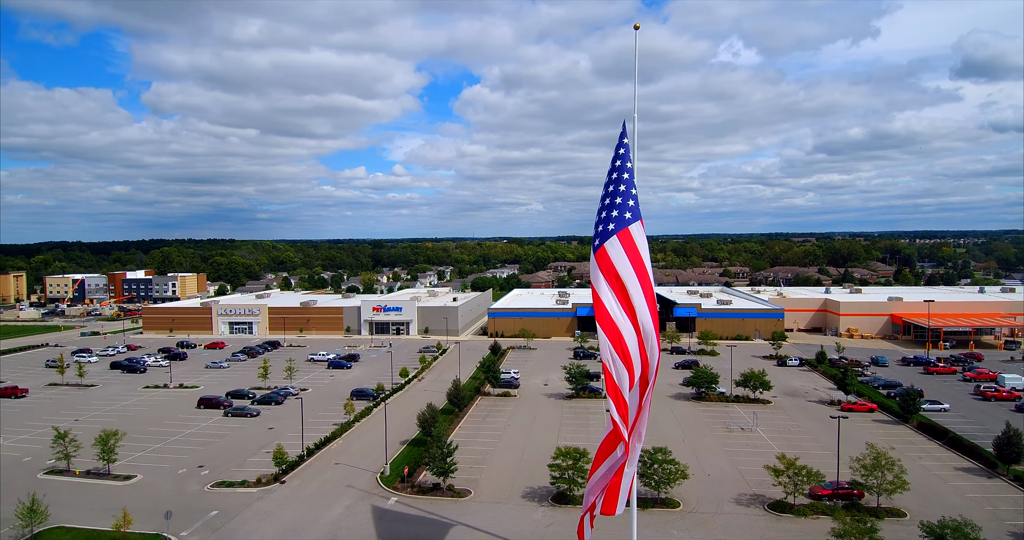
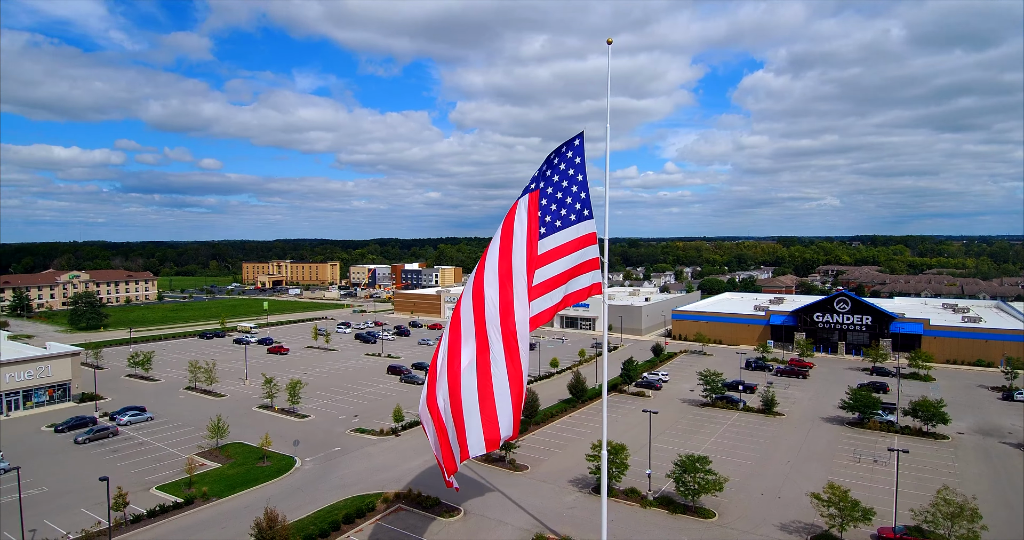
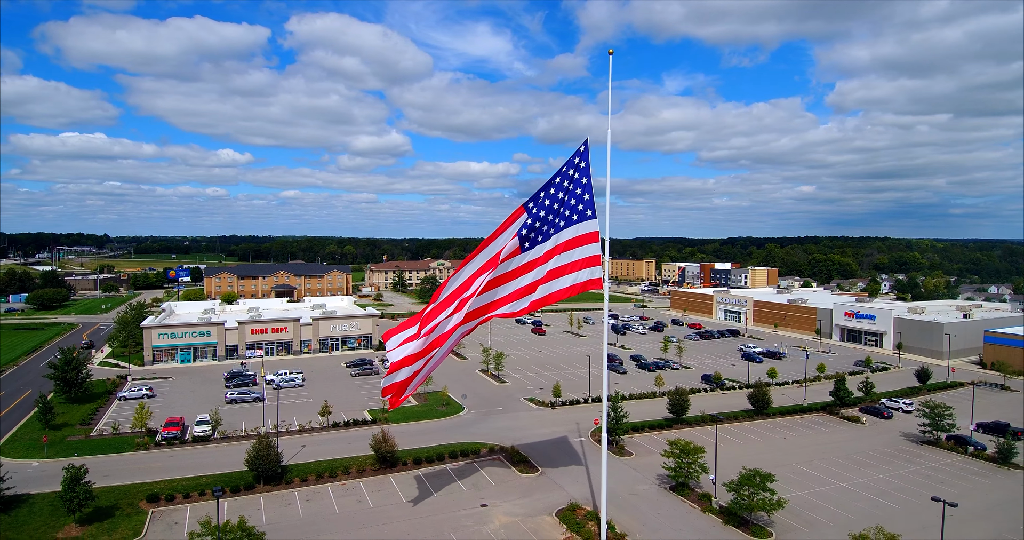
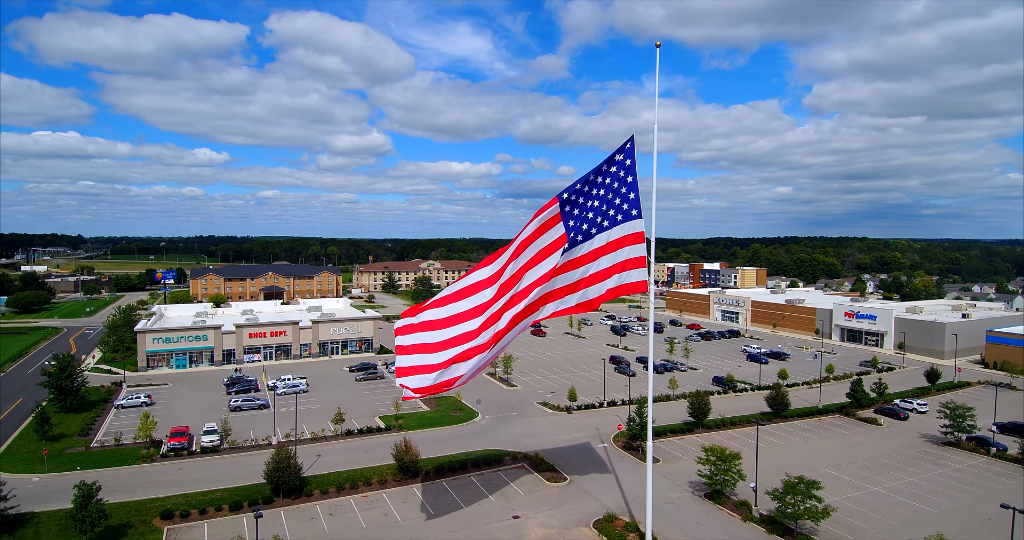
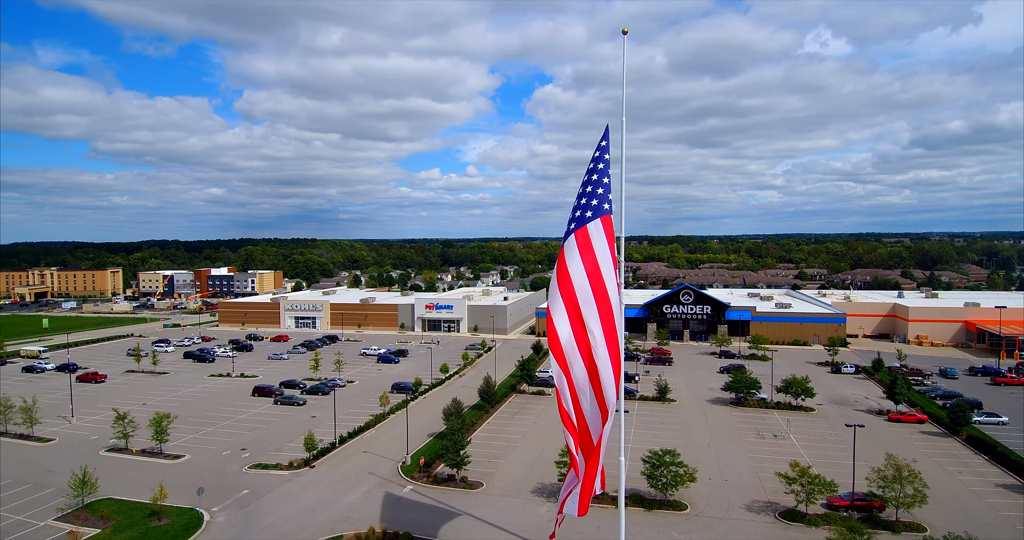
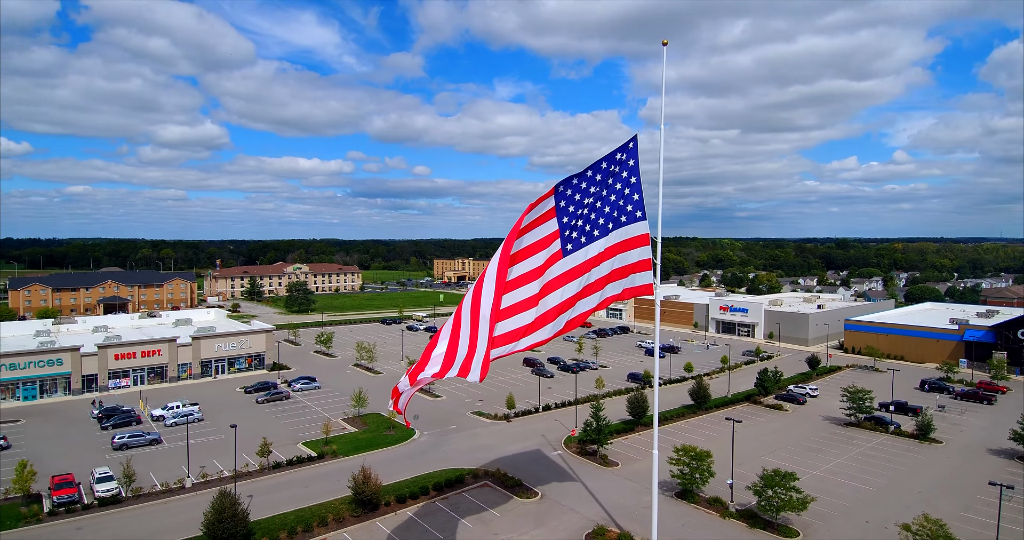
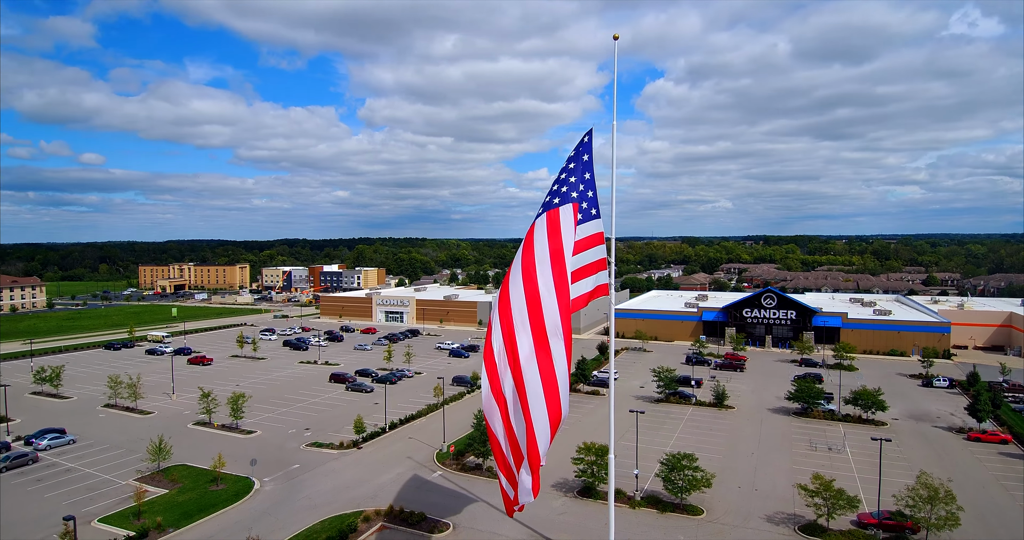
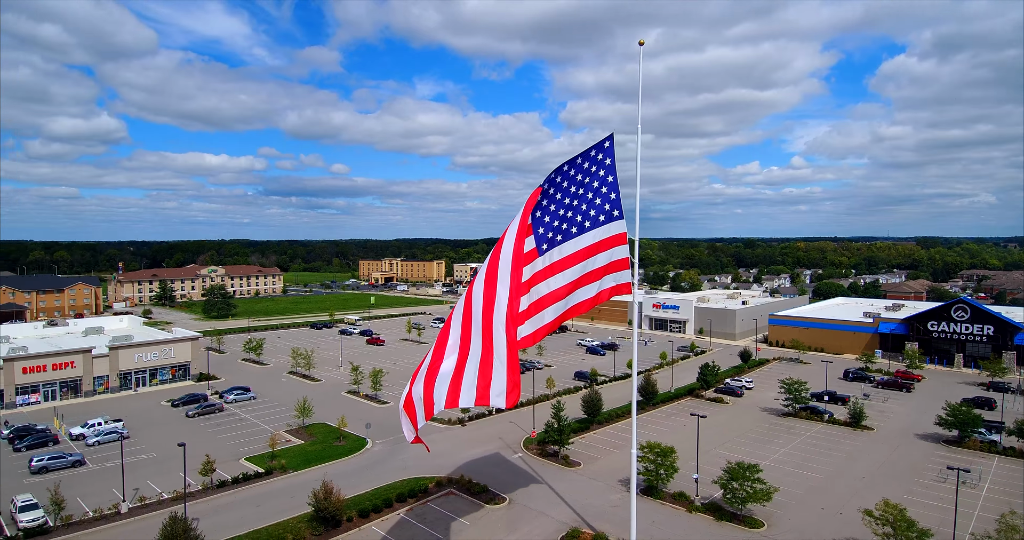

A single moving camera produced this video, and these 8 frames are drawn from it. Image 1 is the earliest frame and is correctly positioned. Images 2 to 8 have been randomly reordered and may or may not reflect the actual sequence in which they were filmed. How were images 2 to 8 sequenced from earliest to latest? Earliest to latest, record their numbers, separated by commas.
5, 7, 2, 8, 6, 4, 3
